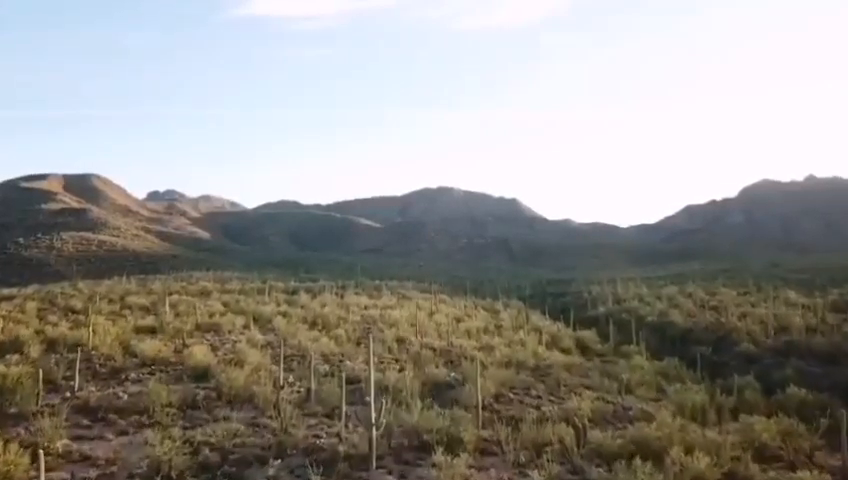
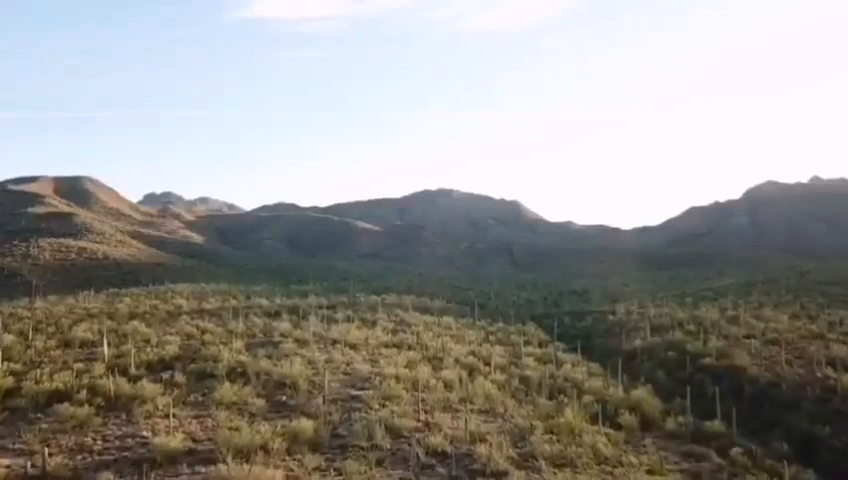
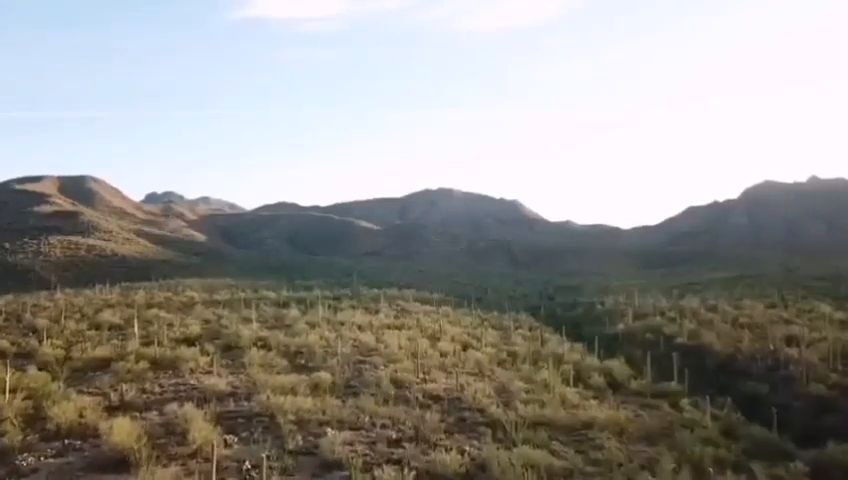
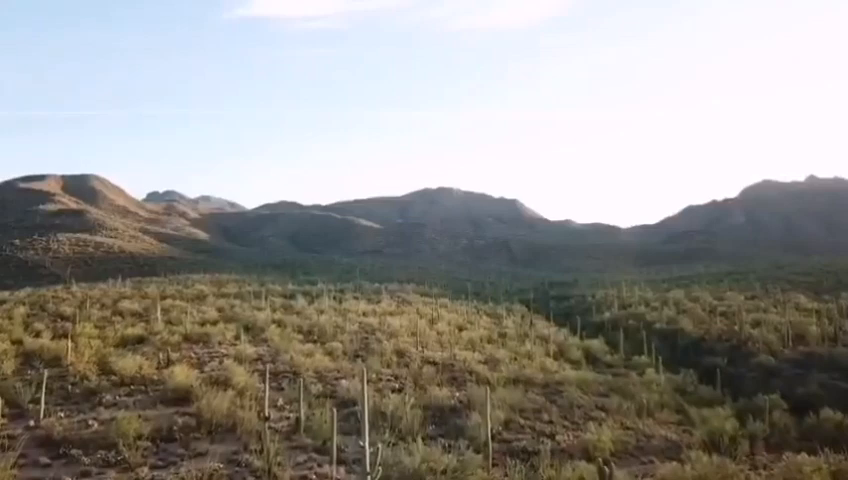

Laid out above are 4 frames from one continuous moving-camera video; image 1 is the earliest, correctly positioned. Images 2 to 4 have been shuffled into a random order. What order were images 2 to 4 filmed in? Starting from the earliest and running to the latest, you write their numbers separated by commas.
4, 3, 2
